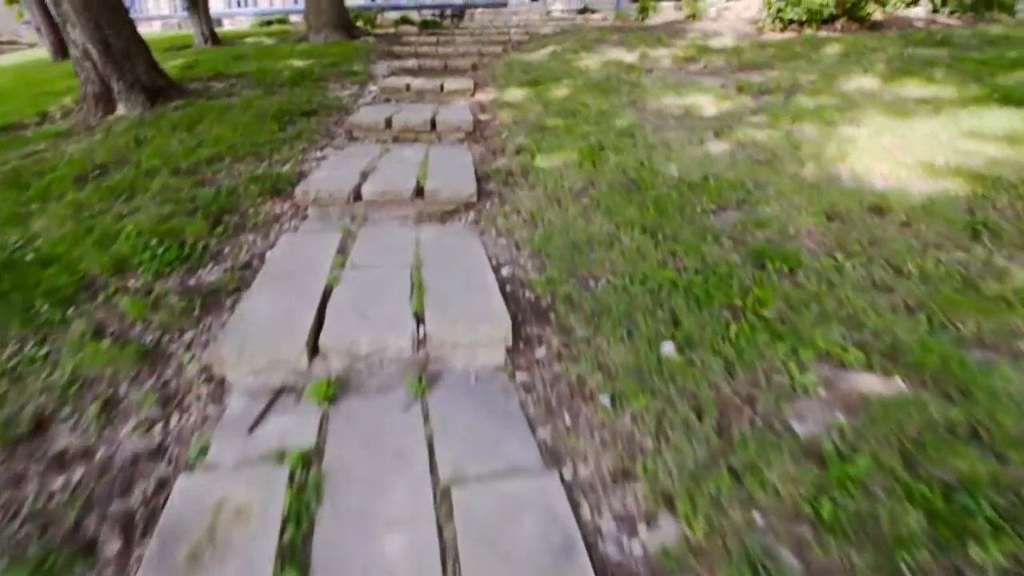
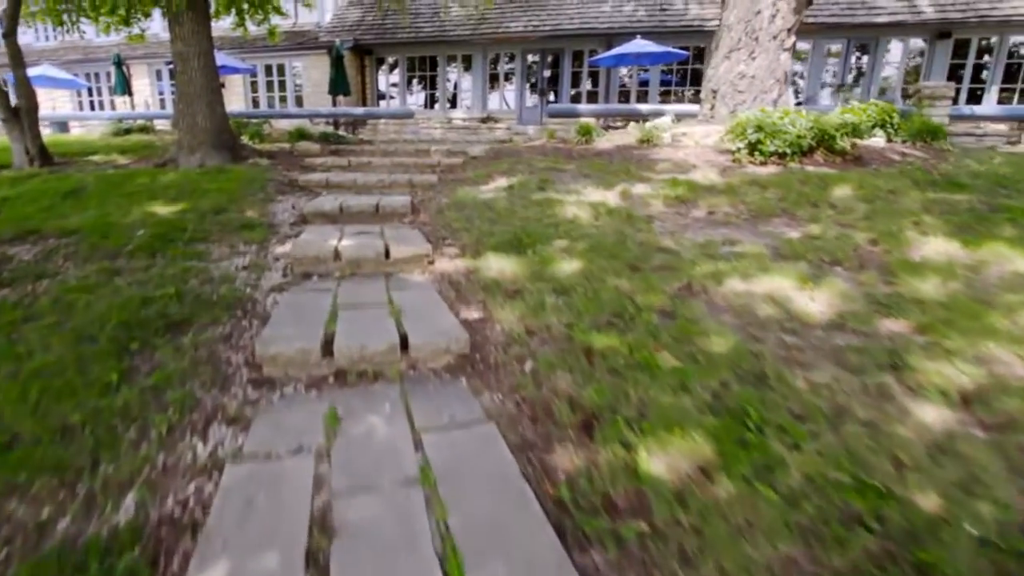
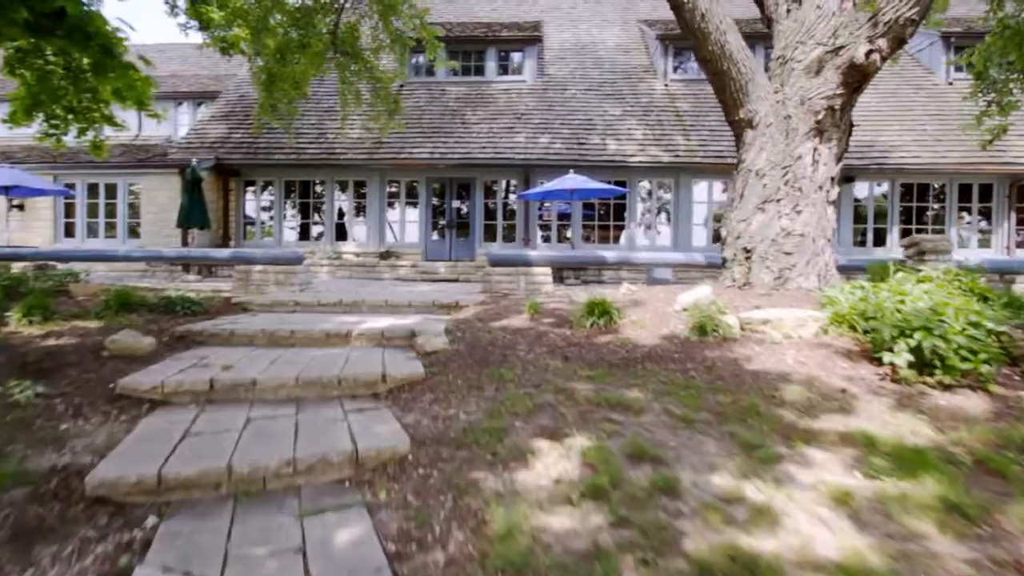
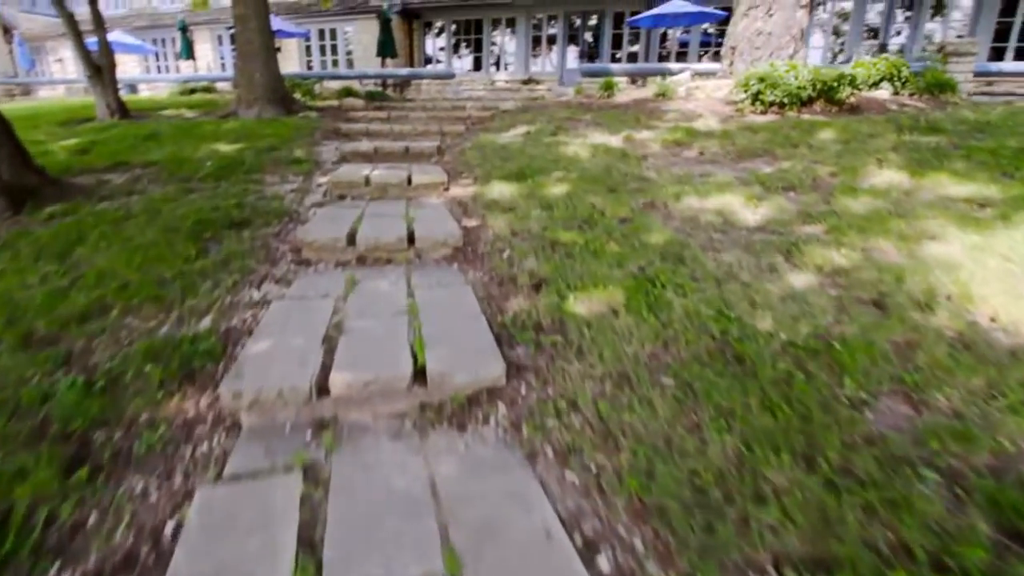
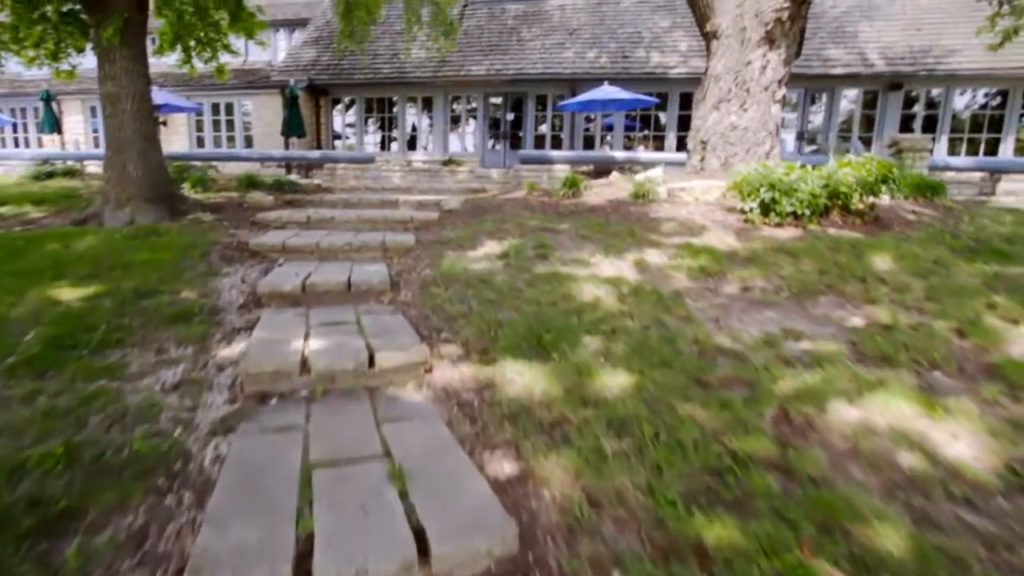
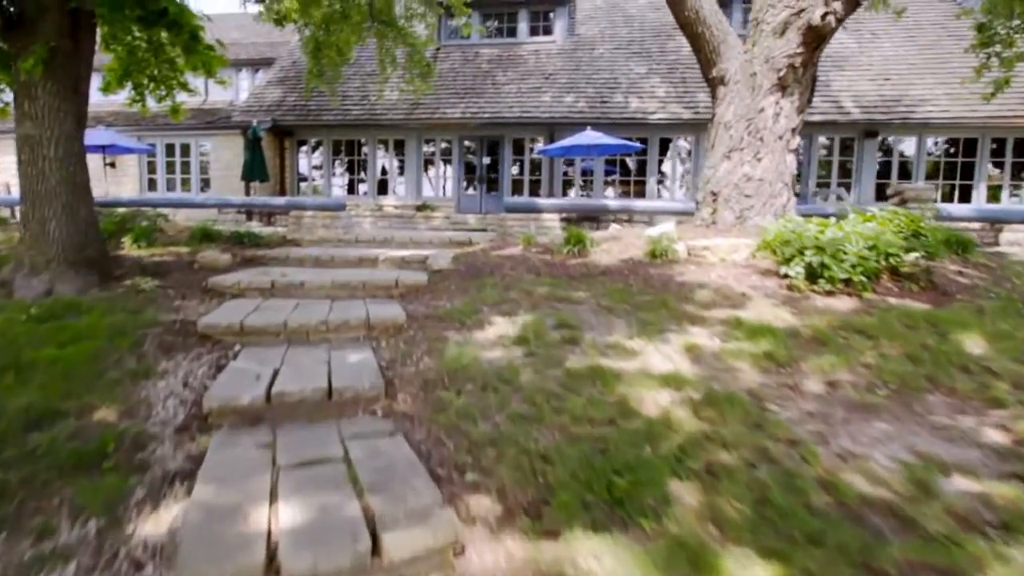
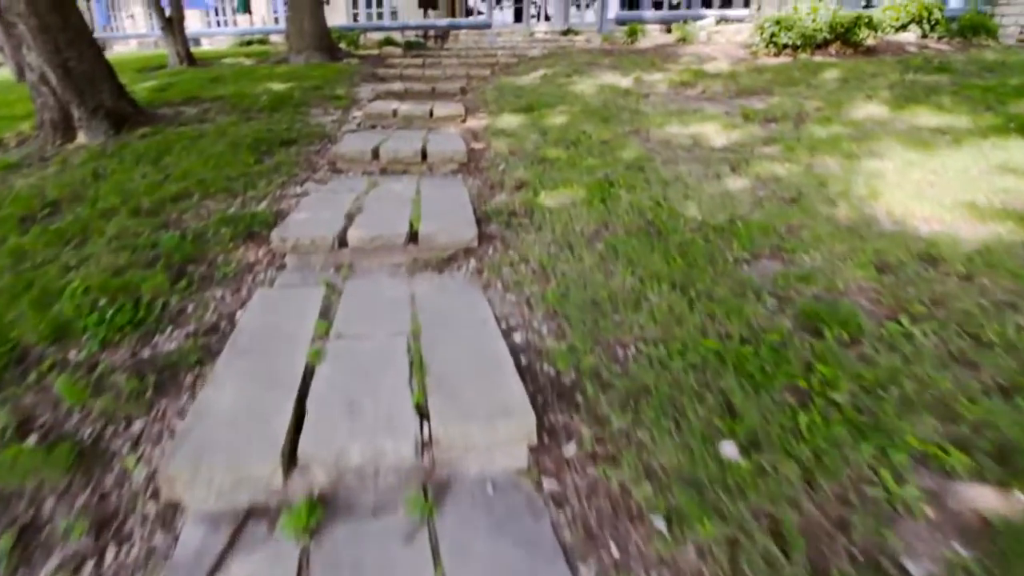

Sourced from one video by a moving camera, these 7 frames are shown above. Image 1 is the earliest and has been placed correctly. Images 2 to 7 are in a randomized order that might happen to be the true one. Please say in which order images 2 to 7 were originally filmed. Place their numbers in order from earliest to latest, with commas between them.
7, 4, 2, 5, 6, 3
